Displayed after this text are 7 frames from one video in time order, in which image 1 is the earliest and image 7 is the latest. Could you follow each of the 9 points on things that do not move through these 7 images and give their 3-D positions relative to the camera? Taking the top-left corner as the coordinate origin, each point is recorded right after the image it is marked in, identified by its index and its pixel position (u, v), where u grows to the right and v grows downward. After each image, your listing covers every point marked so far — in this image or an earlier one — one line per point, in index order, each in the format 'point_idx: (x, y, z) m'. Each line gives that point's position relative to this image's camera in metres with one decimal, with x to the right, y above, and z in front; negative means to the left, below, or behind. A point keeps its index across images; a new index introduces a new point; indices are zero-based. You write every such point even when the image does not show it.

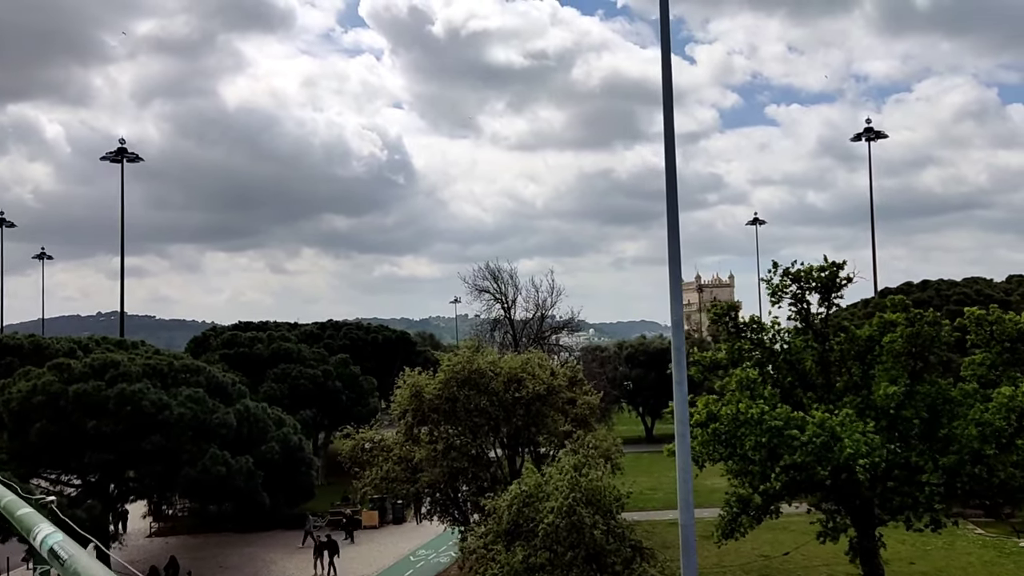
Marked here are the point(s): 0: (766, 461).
0: (+4.1, -2.8, +13.6) m
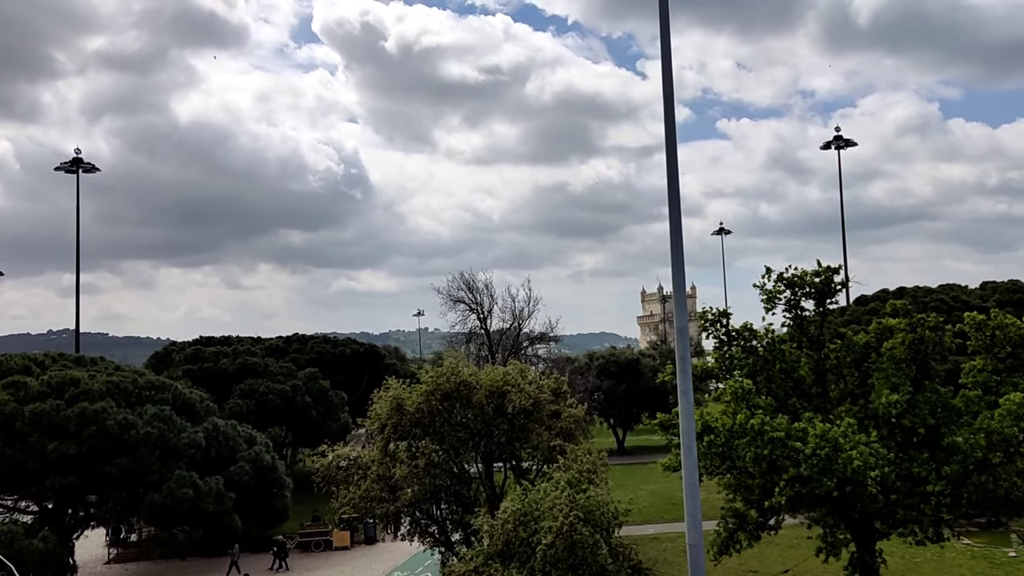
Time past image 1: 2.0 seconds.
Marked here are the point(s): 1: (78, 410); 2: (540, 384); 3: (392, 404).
0: (+4.0, -2.9, +13.1) m
1: (-9.0, -2.5, +17.5) m
2: (+0.6, -2.0, +17.7) m
3: (-2.4, -2.4, +17.2) m
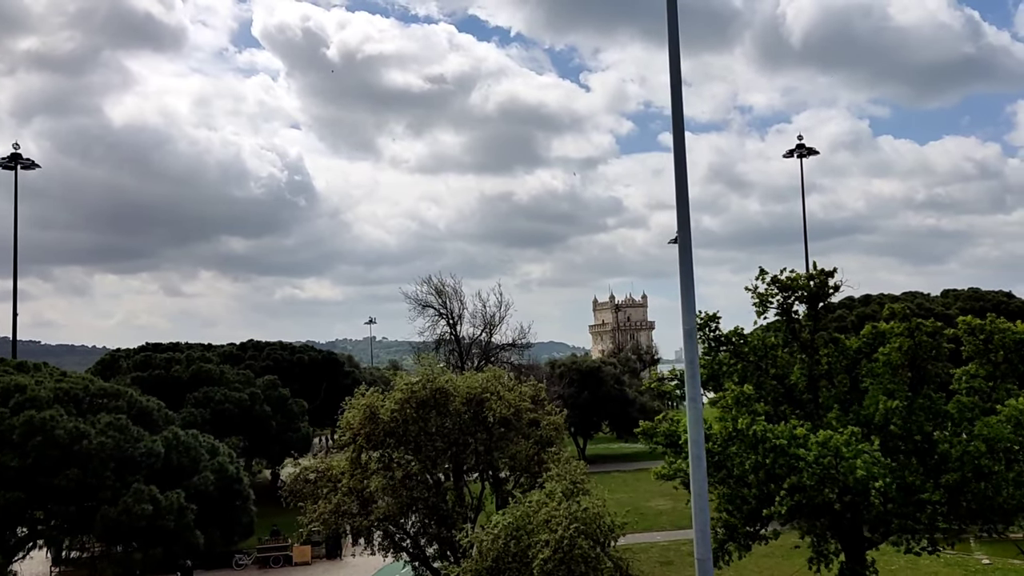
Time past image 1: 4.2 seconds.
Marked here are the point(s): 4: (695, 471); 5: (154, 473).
0: (+3.8, -3.0, +12.6) m
1: (-9.4, -2.5, +16.3) m
2: (+0.1, -2.1, +17.0) m
3: (-2.8, -2.4, +16.4) m
4: (+2.0, -2.1, +9.5) m
5: (-7.7, -4.1, +18.4) m
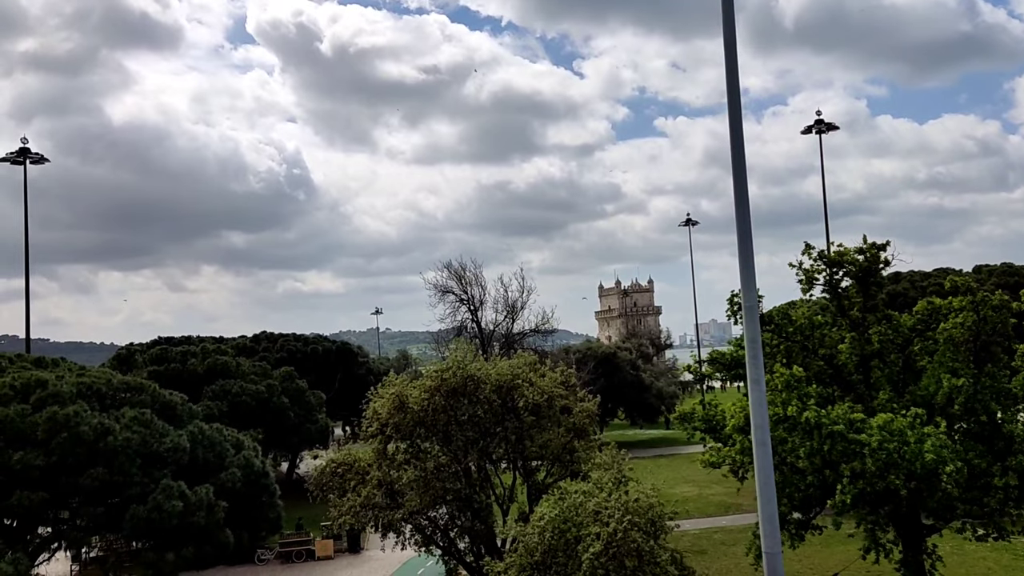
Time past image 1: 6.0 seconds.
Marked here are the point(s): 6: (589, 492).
0: (+4.4, -2.6, +12.0) m
1: (-8.8, -2.4, +15.7) m
2: (+0.7, -1.7, +16.4) m
3: (-2.2, -2.2, +15.8) m
4: (+2.6, -1.8, +8.9) m
5: (-7.1, -3.9, +17.9) m
6: (+1.0, -2.8, +11.3) m
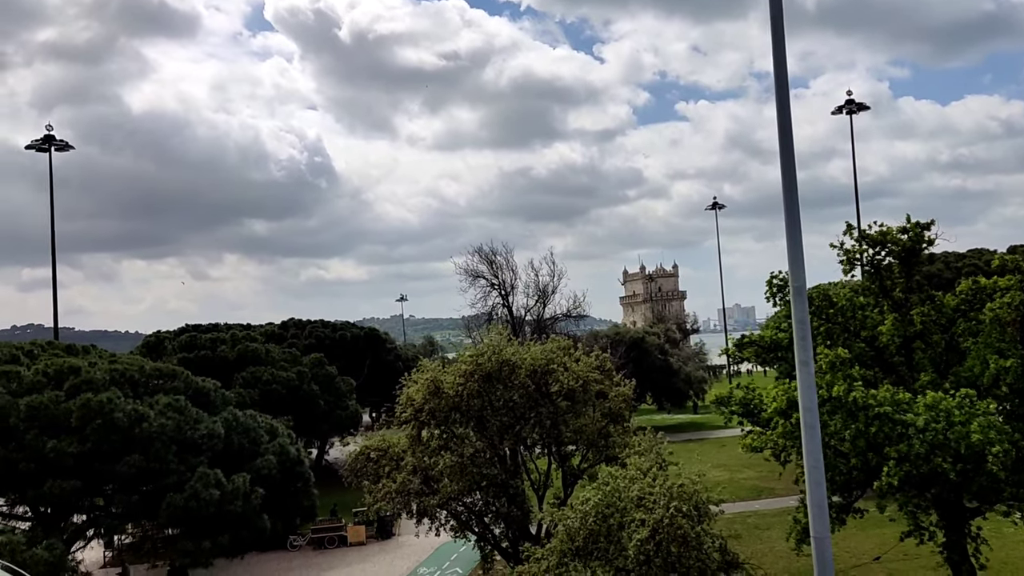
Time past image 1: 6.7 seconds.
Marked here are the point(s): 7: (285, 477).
0: (+5.0, -2.3, +11.8) m
1: (-8.1, -2.2, +15.8) m
2: (+1.4, -1.4, +16.3) m
3: (-1.6, -1.9, +15.7) m
4: (+3.1, -1.6, +8.7) m
5: (-6.4, -3.6, +17.9) m
6: (+1.6, -2.5, +11.2) m
7: (-5.4, -4.5, +19.7) m
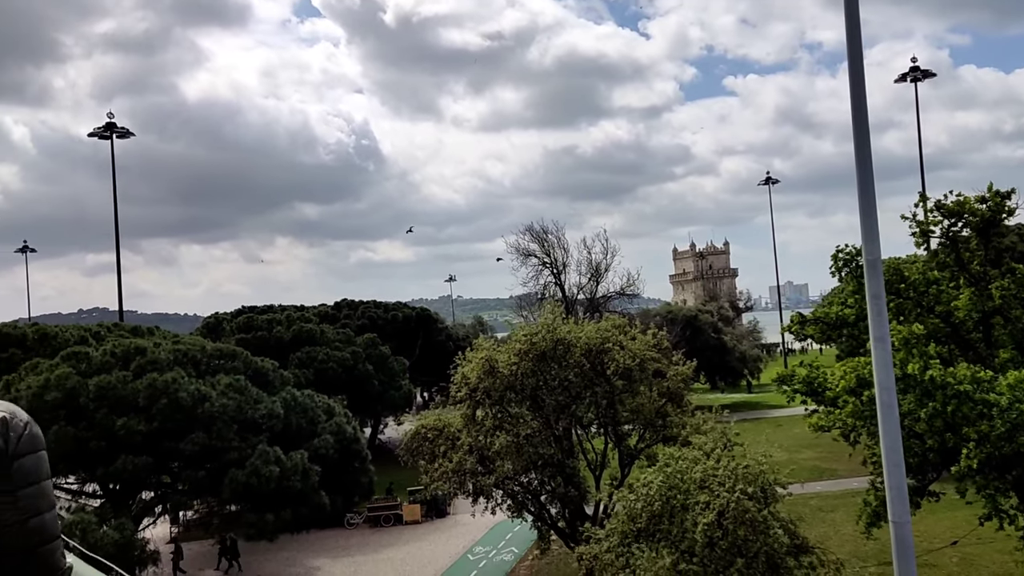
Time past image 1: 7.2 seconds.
0: (+5.8, -2.0, +11.3) m
1: (-7.1, -1.8, +16.1) m
2: (+2.4, -1.0, +16.0) m
3: (-0.5, -1.5, +15.6) m
4: (+3.7, -1.3, +8.3) m
5: (-5.2, -3.2, +18.1) m
6: (+2.4, -2.2, +10.9) m
7: (-4.1, -4.0, +19.9) m
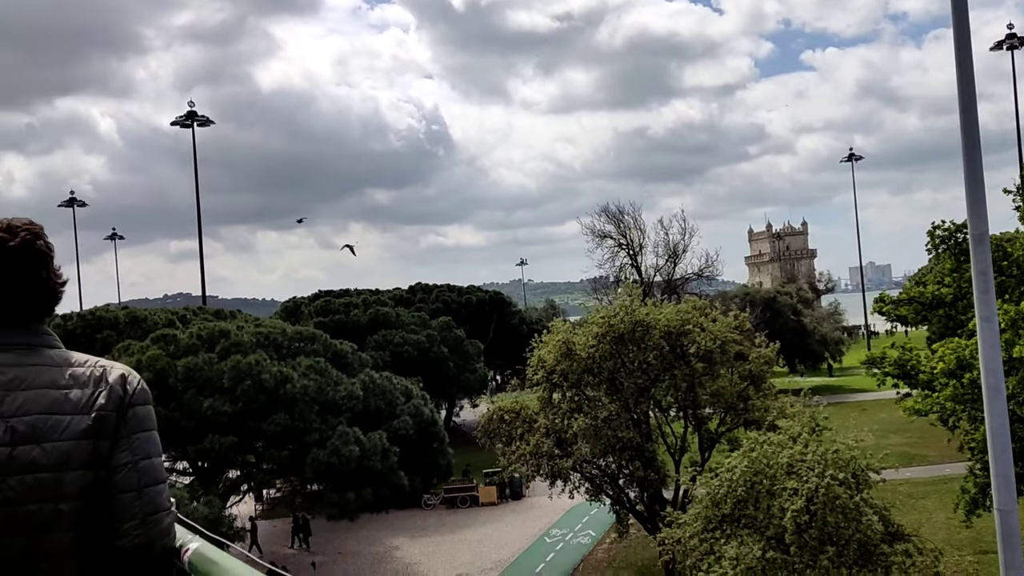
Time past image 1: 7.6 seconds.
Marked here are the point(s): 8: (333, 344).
0: (+6.8, -1.7, +10.6) m
1: (-5.6, -1.5, +16.5) m
2: (+3.9, -0.6, +15.6) m
3: (+0.9, -1.1, +15.4) m
4: (+4.5, -1.1, +7.8) m
5: (-3.5, -2.8, +18.4) m
6: (+3.4, -2.0, +10.5) m
7: (-2.3, -3.6, +20.1) m
8: (-4.3, -1.3, +19.6) m
